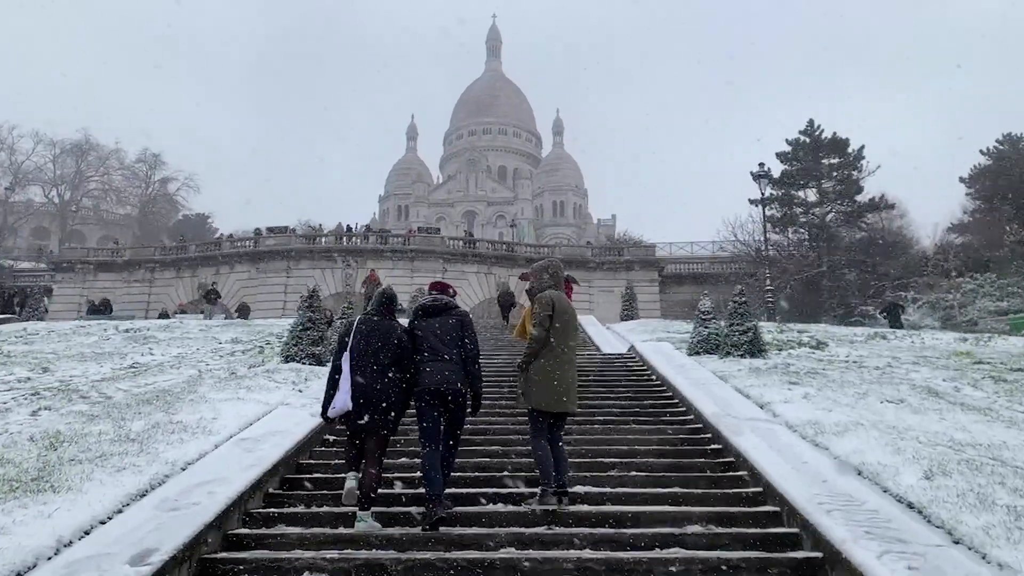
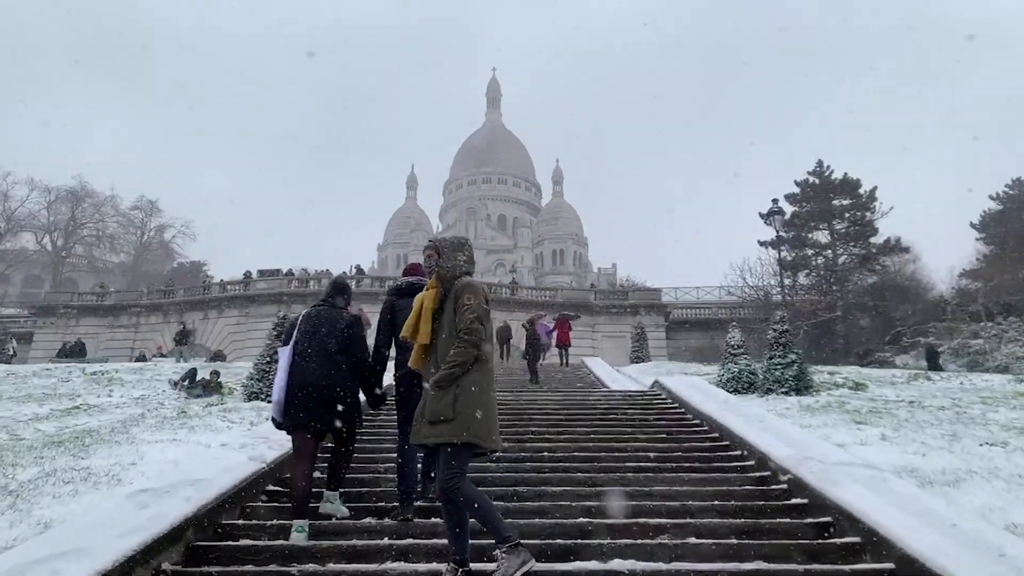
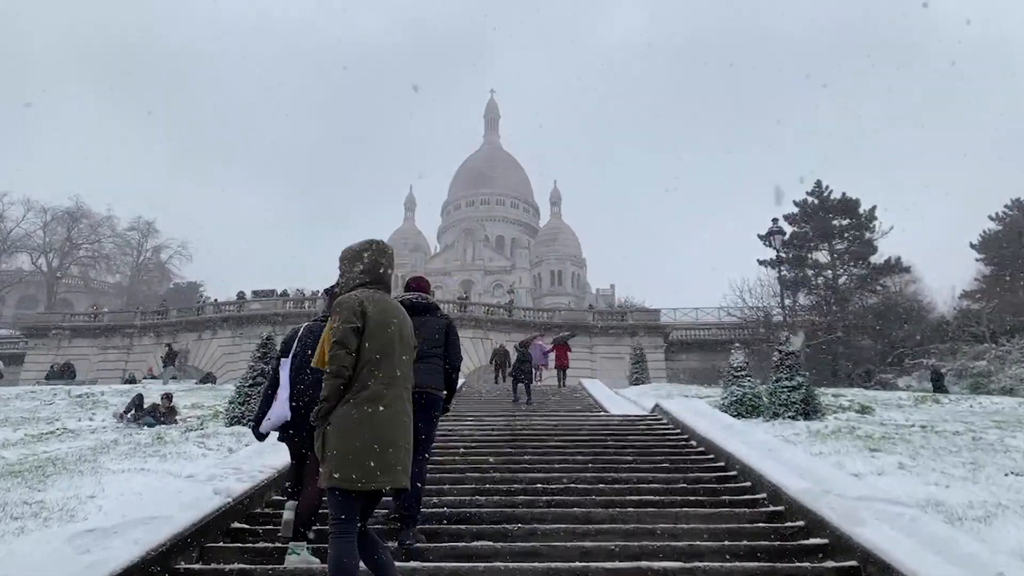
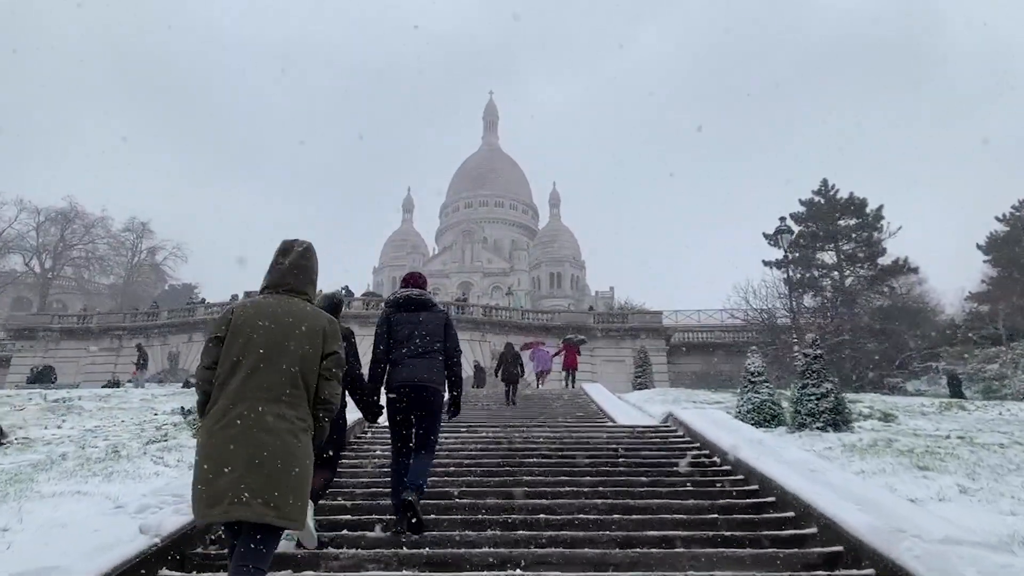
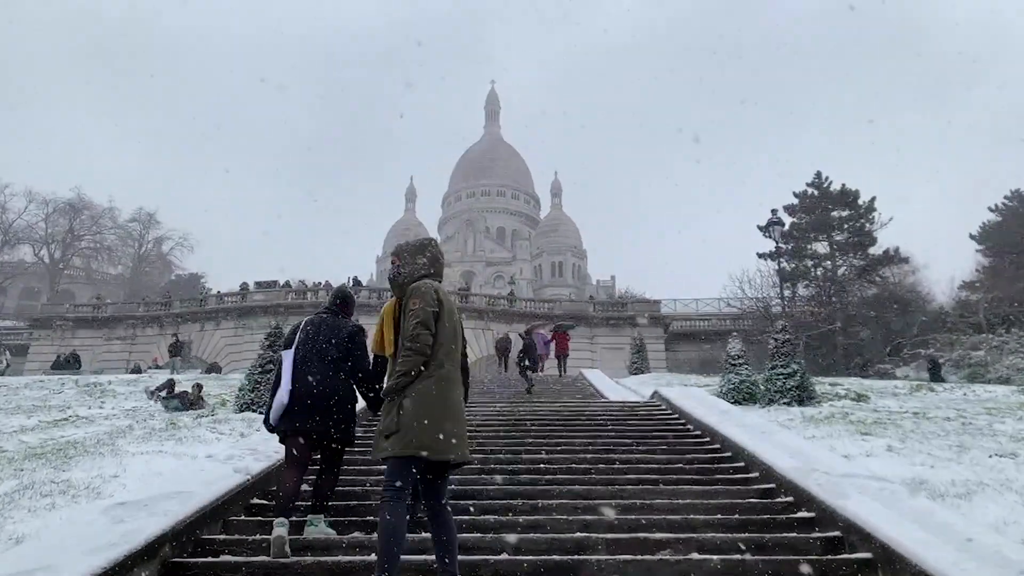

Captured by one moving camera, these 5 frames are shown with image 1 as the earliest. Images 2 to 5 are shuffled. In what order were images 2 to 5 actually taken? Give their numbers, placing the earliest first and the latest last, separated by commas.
2, 5, 3, 4
